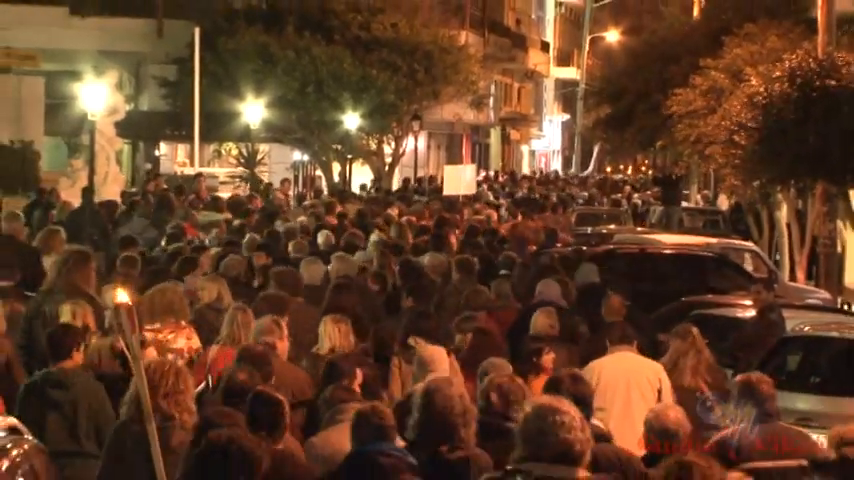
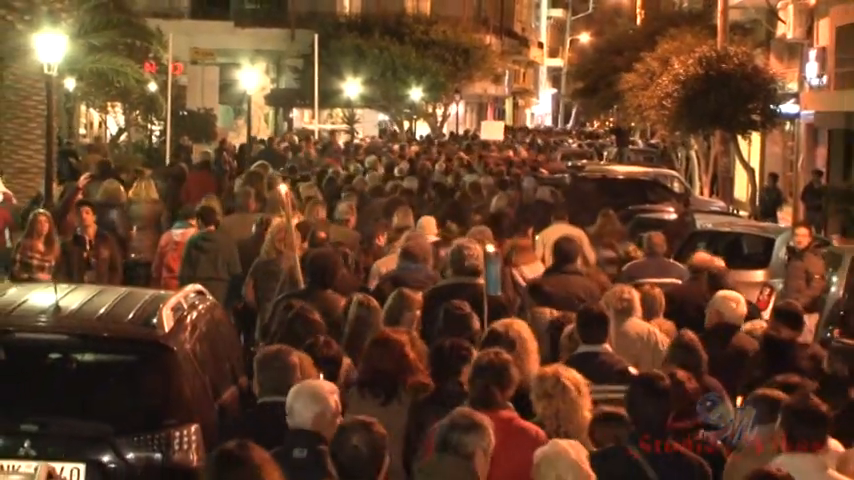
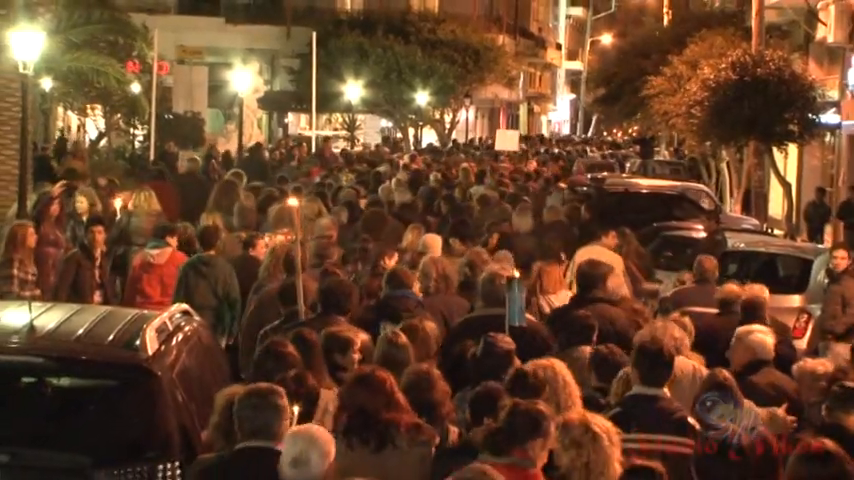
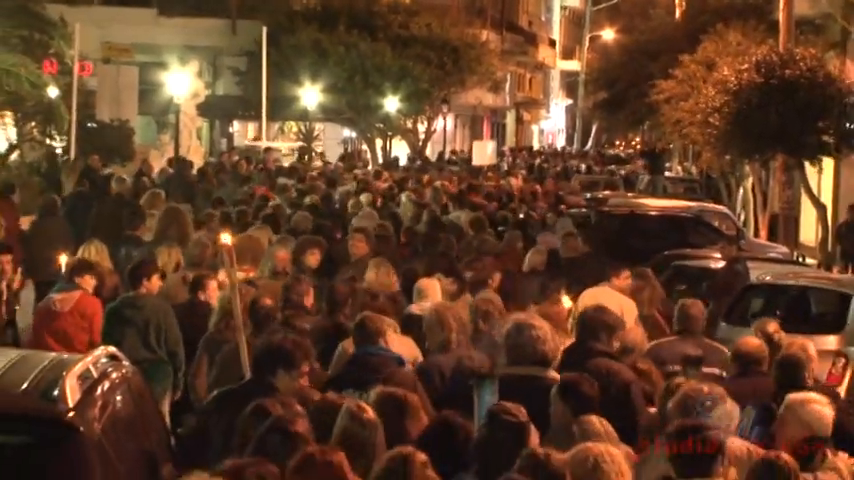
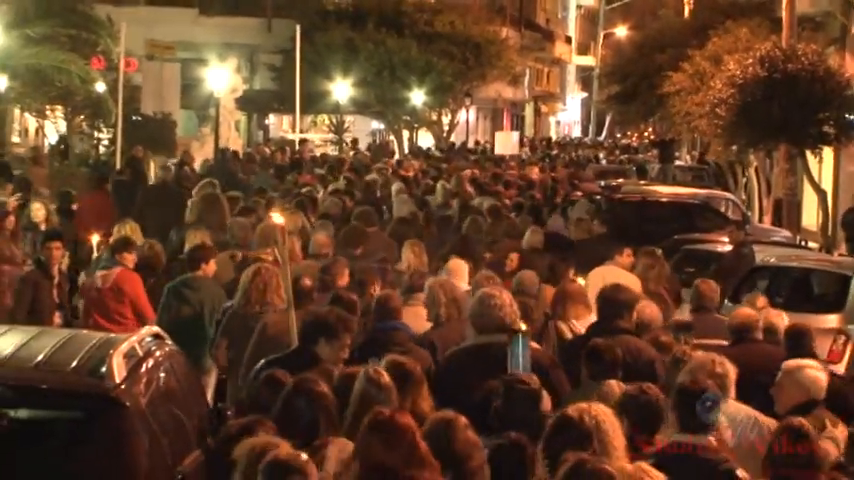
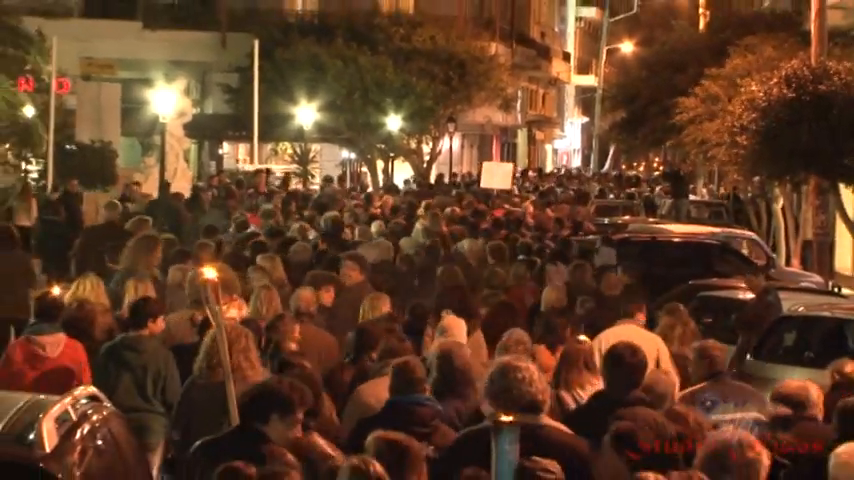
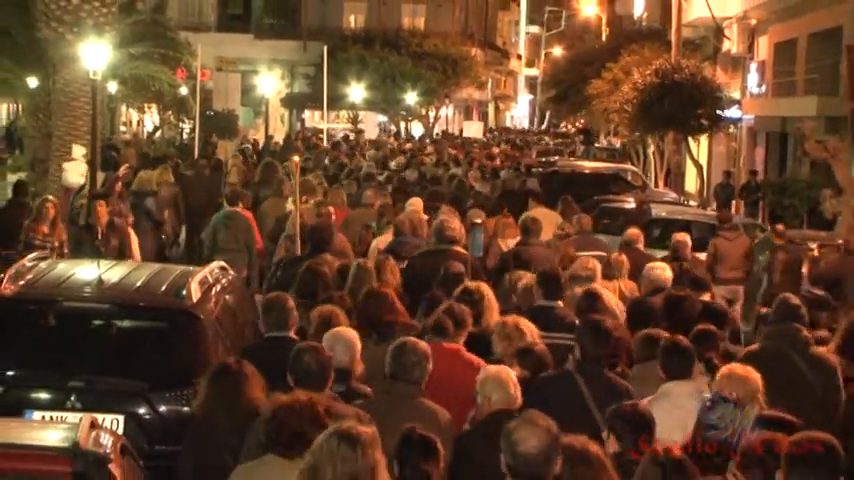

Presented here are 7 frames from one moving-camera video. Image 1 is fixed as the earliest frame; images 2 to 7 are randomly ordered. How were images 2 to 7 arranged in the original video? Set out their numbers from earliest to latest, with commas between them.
6, 4, 5, 3, 2, 7
